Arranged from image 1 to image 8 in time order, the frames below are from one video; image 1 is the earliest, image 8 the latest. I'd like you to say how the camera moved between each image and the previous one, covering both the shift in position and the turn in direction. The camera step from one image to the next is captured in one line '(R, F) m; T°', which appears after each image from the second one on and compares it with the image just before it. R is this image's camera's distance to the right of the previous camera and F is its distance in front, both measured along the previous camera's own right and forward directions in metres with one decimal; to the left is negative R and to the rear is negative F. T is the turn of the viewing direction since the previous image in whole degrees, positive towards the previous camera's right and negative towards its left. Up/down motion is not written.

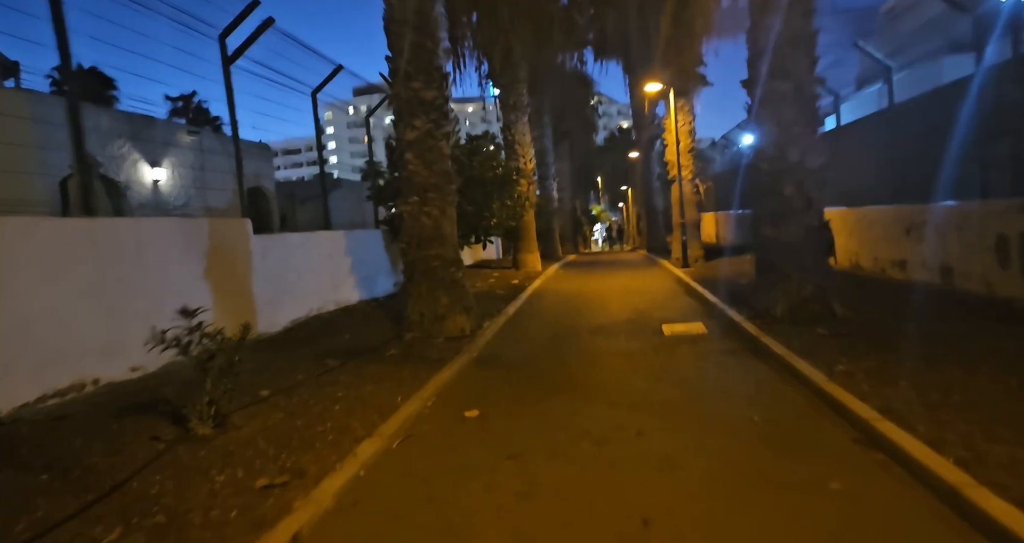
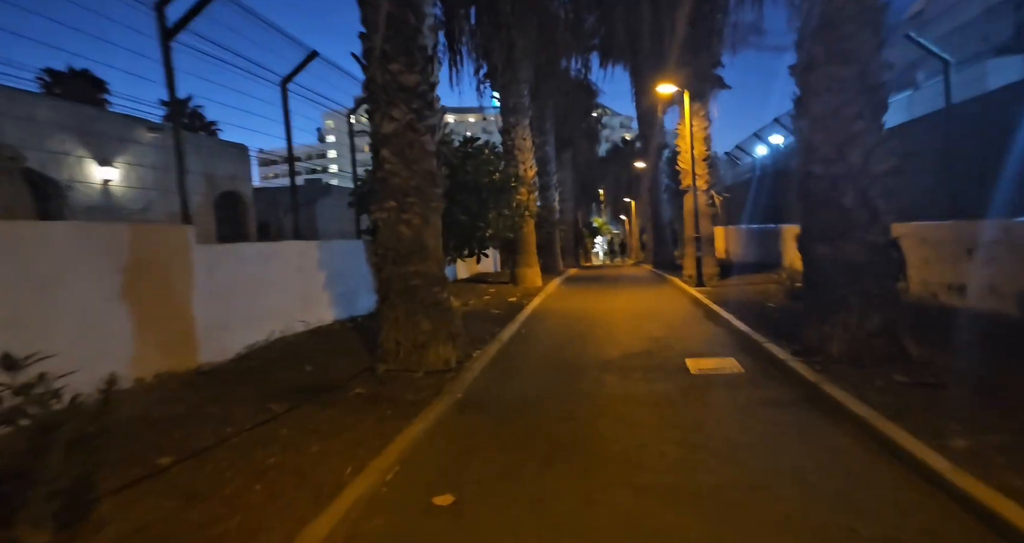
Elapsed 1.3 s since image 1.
(+0.1, +1.7) m; 0°
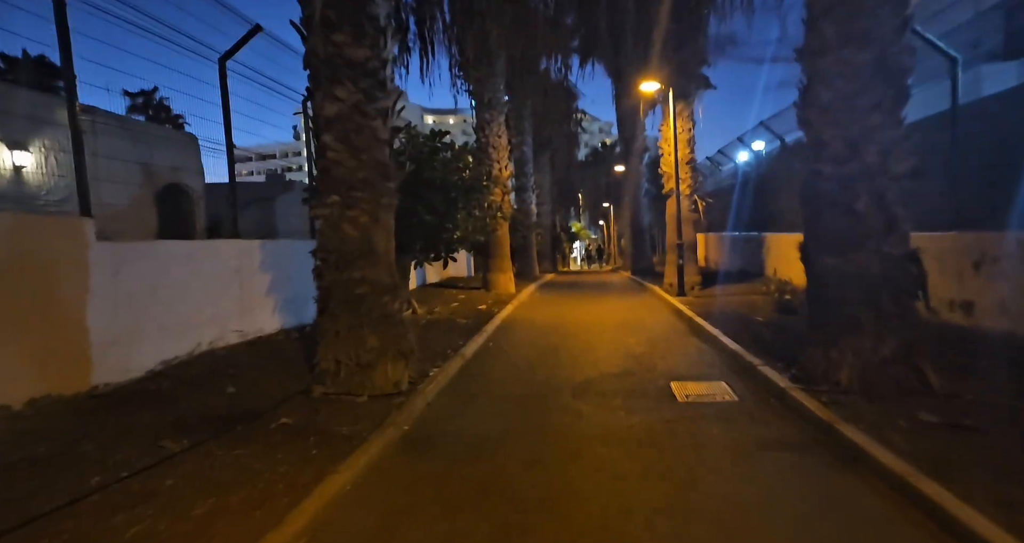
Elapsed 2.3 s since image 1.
(+0.2, +1.2) m; +2°
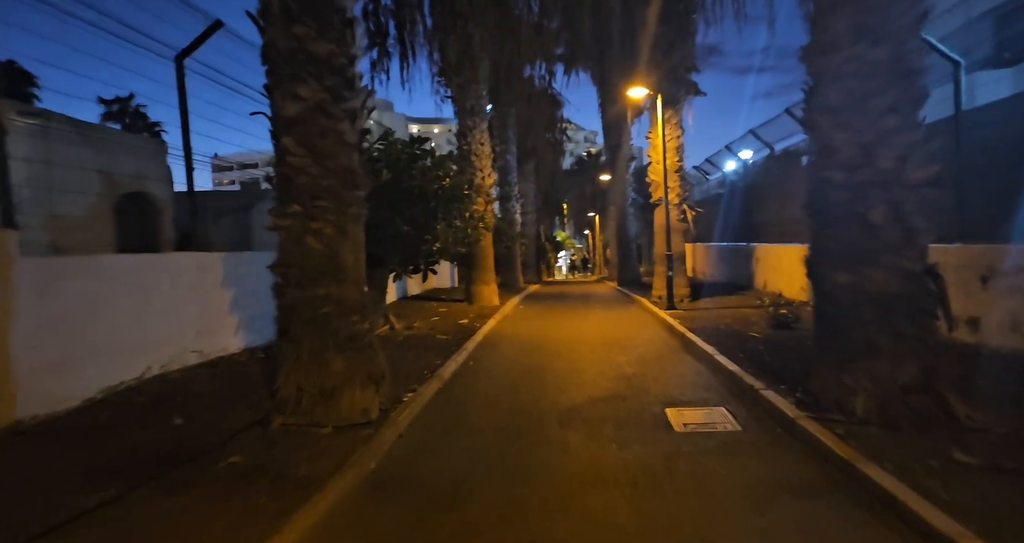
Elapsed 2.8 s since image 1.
(+0.1, +0.7) m; +2°
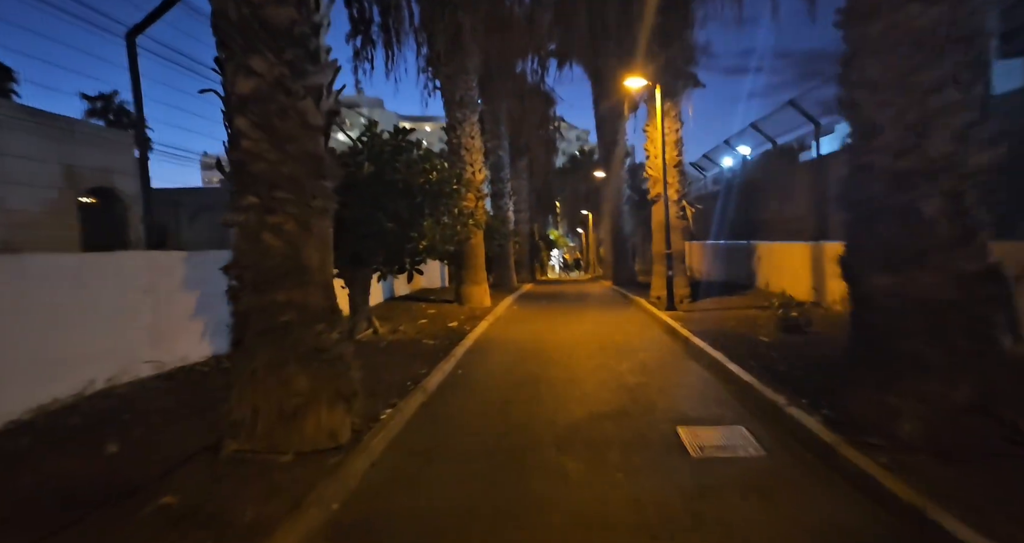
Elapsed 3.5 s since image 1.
(0.0, +0.9) m; +1°
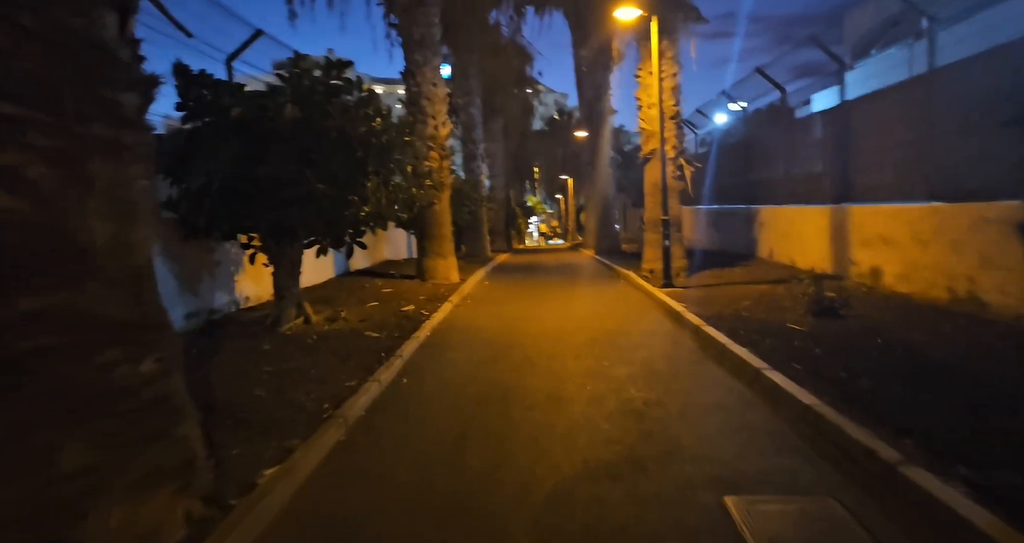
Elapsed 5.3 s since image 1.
(+0.2, +2.6) m; +2°
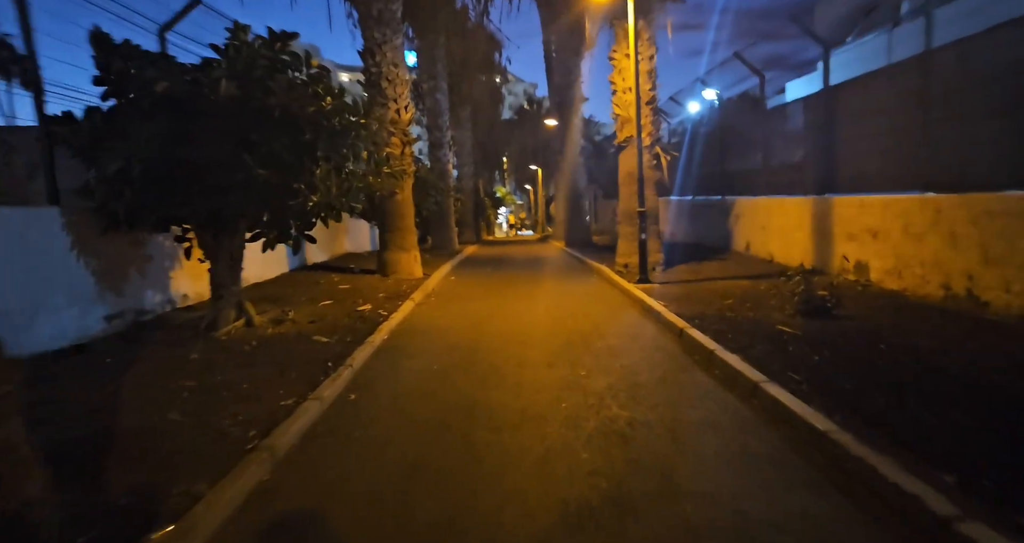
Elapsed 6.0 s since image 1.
(+0.1, +0.9) m; +3°
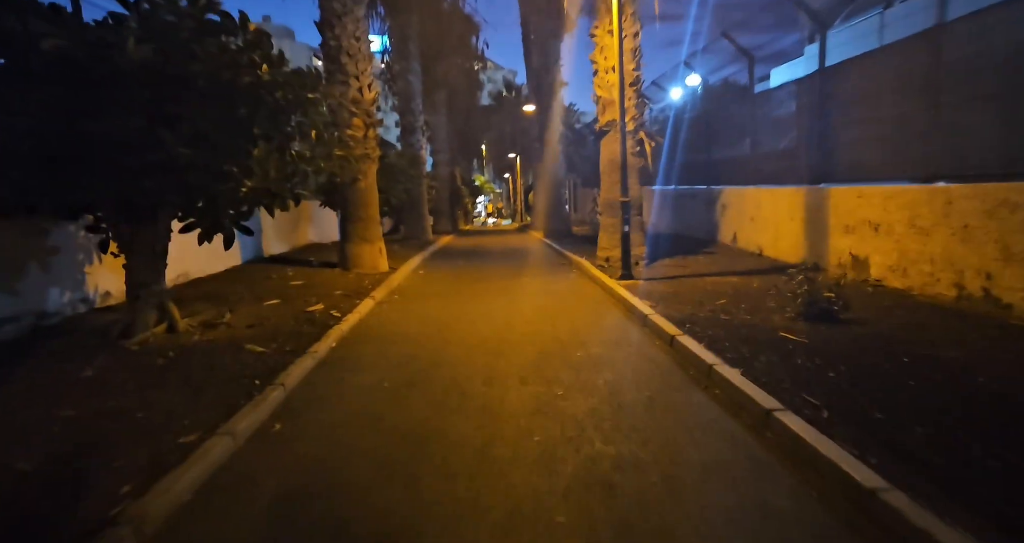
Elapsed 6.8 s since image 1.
(+0.2, +1.1) m; +2°
